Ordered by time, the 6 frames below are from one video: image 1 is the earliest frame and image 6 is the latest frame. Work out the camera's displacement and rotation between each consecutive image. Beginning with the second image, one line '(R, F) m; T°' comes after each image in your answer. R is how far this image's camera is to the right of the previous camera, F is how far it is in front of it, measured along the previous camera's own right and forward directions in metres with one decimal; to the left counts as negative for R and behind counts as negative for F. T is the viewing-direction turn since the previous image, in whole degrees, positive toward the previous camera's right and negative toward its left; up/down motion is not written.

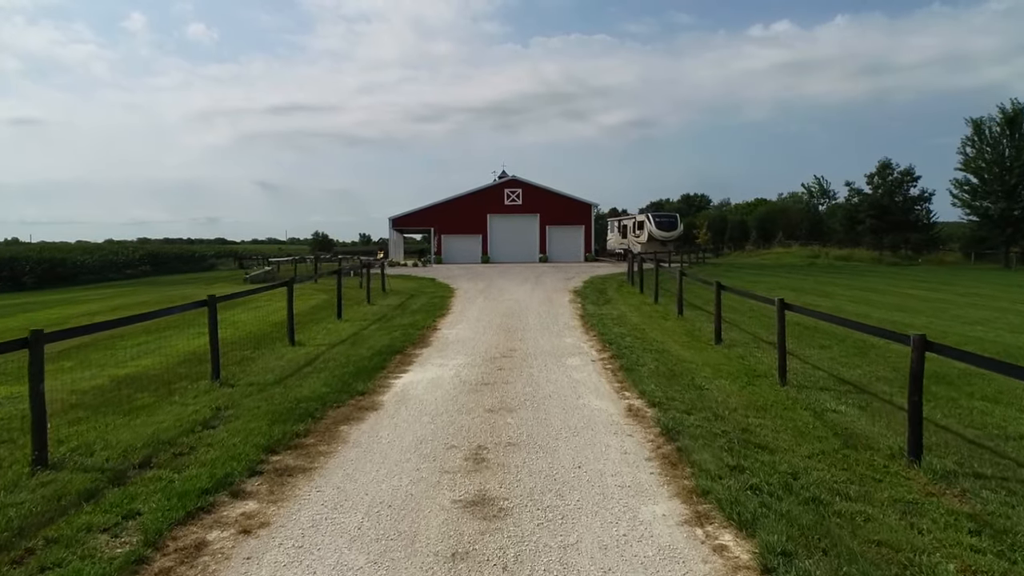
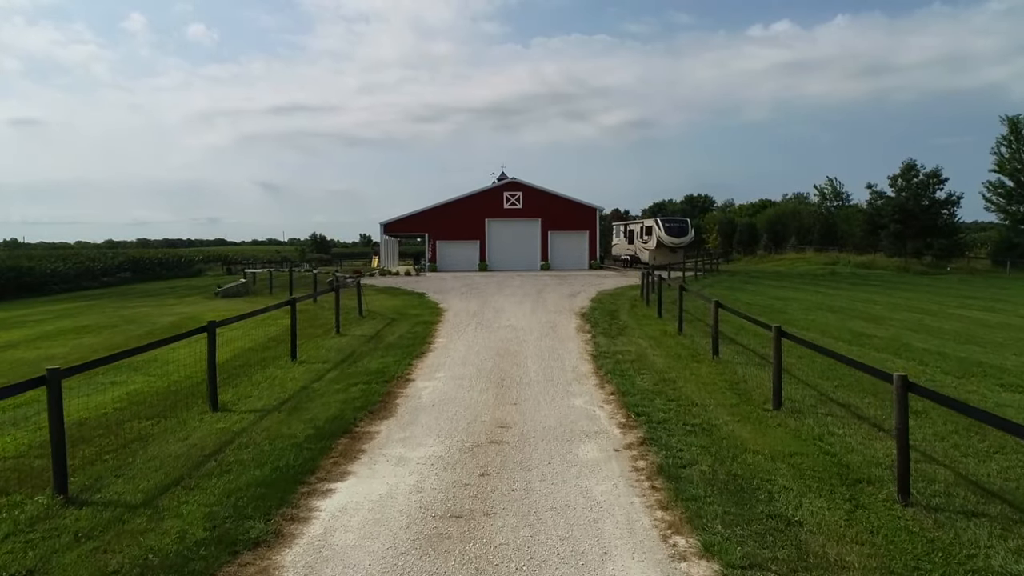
(+0.1, +2.2) m; 0°
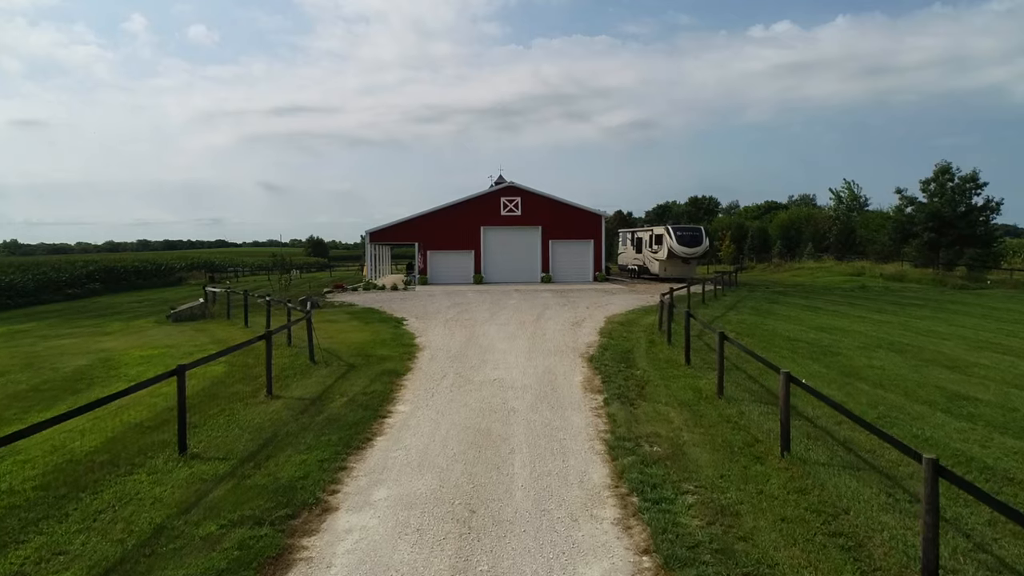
(+0.2, +2.8) m; 0°
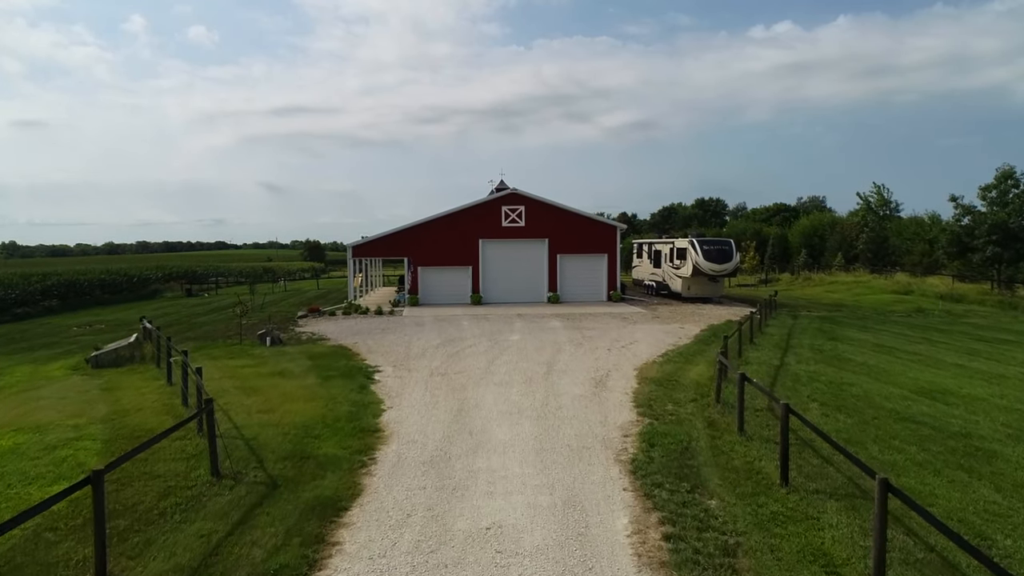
(0.0, +3.7) m; 0°
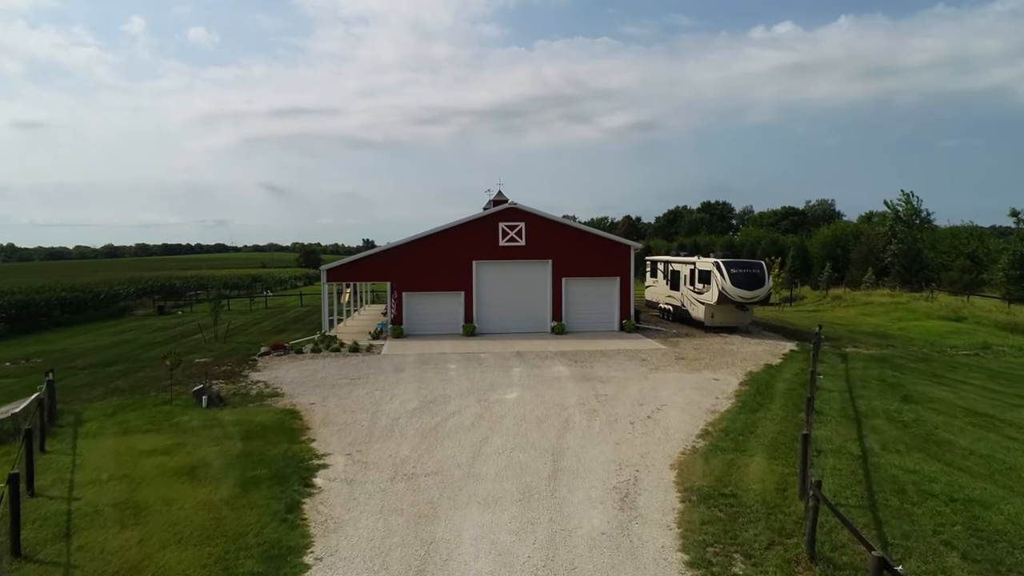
(+0.1, +3.4) m; 0°
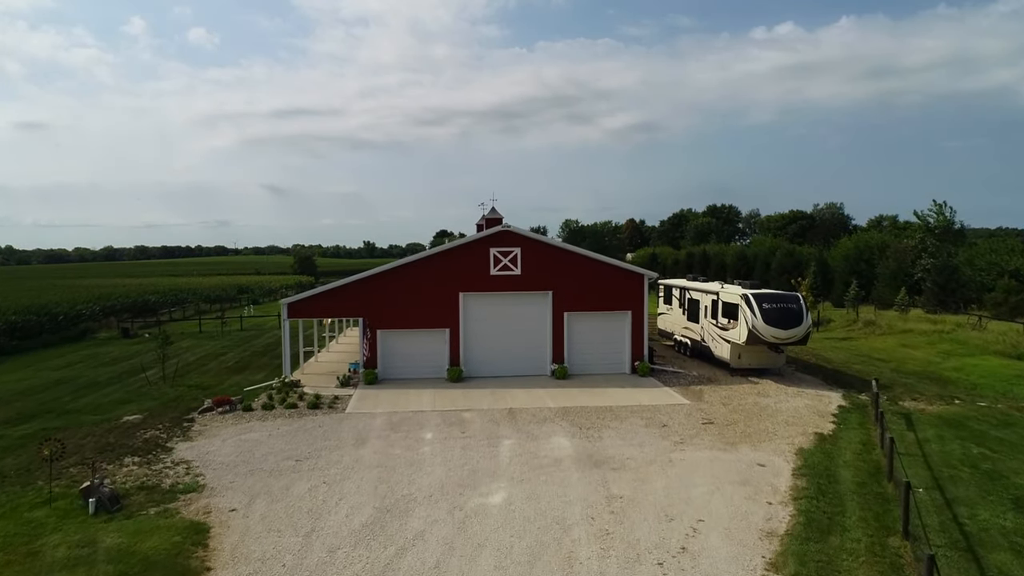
(+0.2, +3.4) m; 0°
